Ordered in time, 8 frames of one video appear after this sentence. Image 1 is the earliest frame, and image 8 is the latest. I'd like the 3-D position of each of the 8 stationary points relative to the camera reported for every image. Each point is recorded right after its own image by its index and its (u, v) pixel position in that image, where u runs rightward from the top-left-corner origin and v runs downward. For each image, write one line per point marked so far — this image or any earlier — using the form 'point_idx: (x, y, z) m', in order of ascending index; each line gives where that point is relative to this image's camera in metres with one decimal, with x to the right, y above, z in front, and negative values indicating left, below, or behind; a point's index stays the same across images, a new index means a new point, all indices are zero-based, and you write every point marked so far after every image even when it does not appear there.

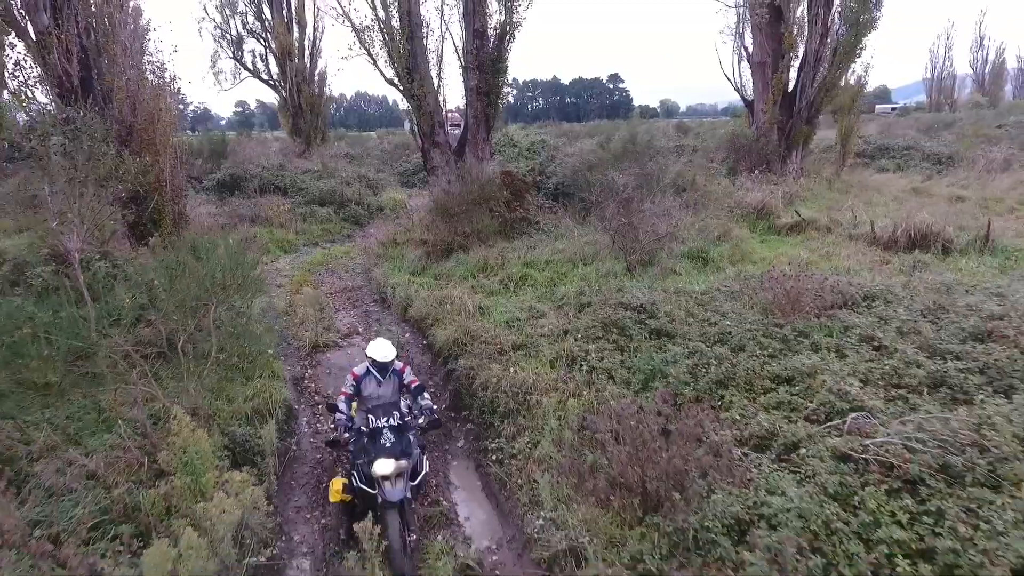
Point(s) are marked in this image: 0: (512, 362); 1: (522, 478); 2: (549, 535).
0: (0.0, -0.6, +4.4) m
1: (0.0, -1.1, +3.4) m
2: (+0.2, -1.2, +2.9) m
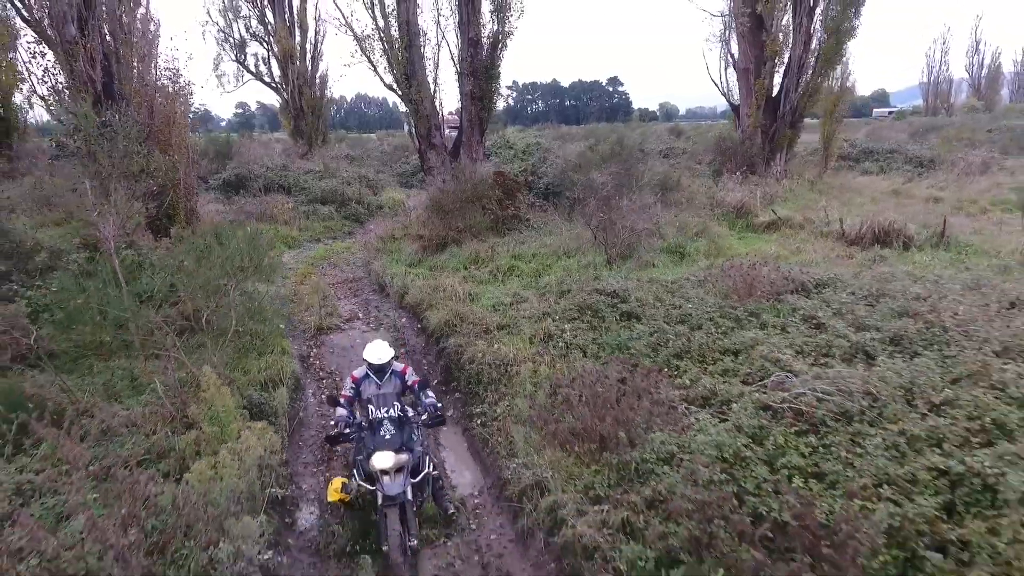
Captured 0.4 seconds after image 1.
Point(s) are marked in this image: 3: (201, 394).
0: (-0.1, -0.4, +4.9) m
1: (-0.1, -1.0, +3.9) m
2: (+0.1, -1.1, +3.4) m
3: (-2.0, -0.7, +3.8) m
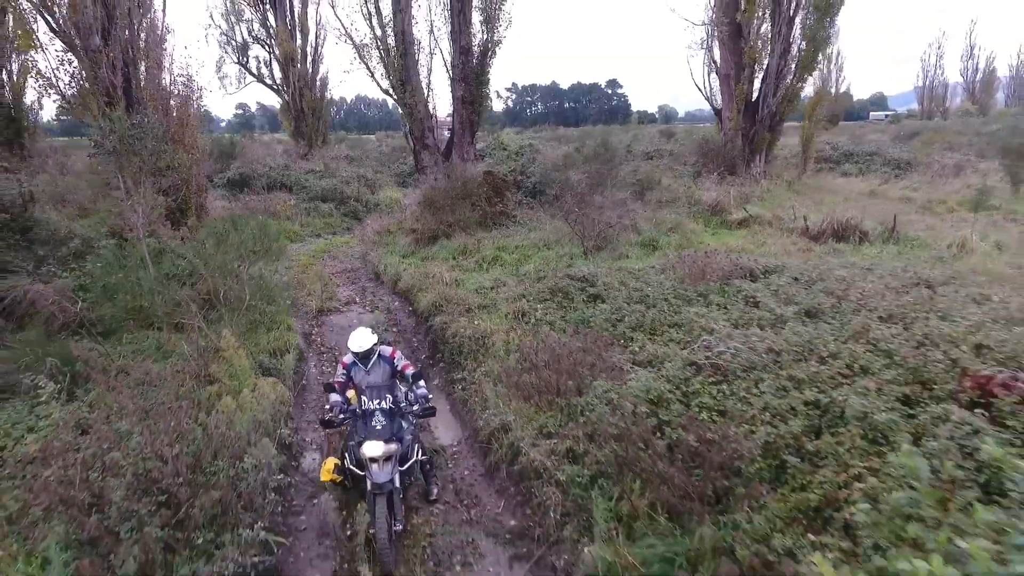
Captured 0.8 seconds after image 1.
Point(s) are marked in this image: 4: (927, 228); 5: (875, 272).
0: (-0.3, -0.3, +5.6) m
1: (-0.3, -0.8, +4.6) m
2: (-0.2, -0.9, +4.1) m
3: (-2.2, -0.5, +4.4) m
4: (+6.4, +0.9, +8.9) m
5: (+3.6, +0.2, +5.6) m
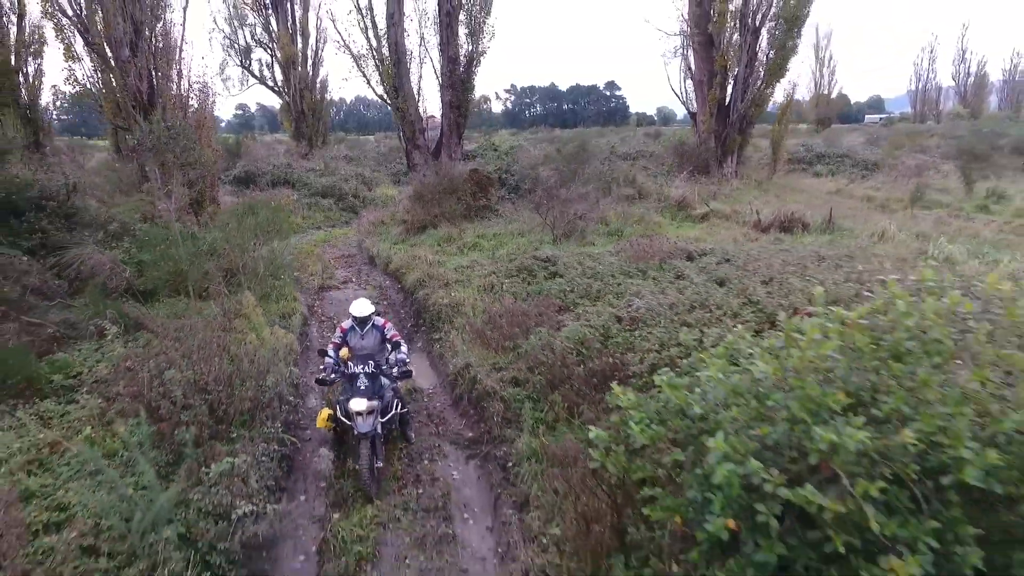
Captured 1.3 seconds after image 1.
0: (-0.7, 0.0, +6.6) m
1: (-0.6, -0.5, +5.6) m
2: (-0.5, -0.7, +5.1) m
3: (-2.6, -0.2, +5.5) m
4: (+6.1, +1.2, +9.9) m
5: (+3.2, +0.4, +6.7) m
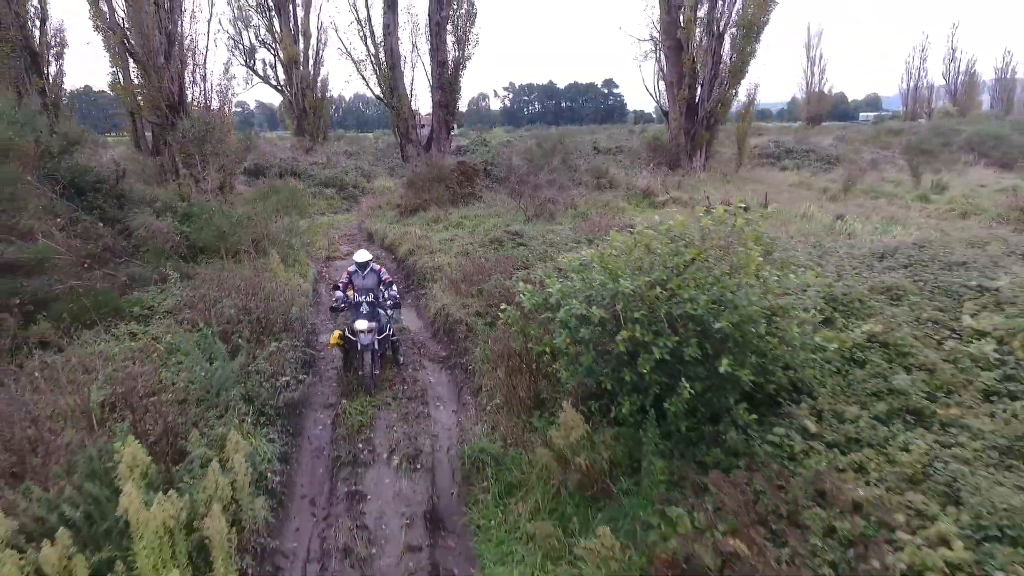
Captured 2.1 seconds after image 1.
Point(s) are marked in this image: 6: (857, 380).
0: (-1.1, +0.5, +8.1) m
1: (-1.0, -0.1, +7.1) m
2: (-0.9, -0.2, +6.6) m
3: (-3.0, +0.3, +7.0) m
4: (+5.7, +1.6, +11.4) m
5: (+2.8, +0.9, +8.2) m
6: (+2.2, -0.6, +3.7) m
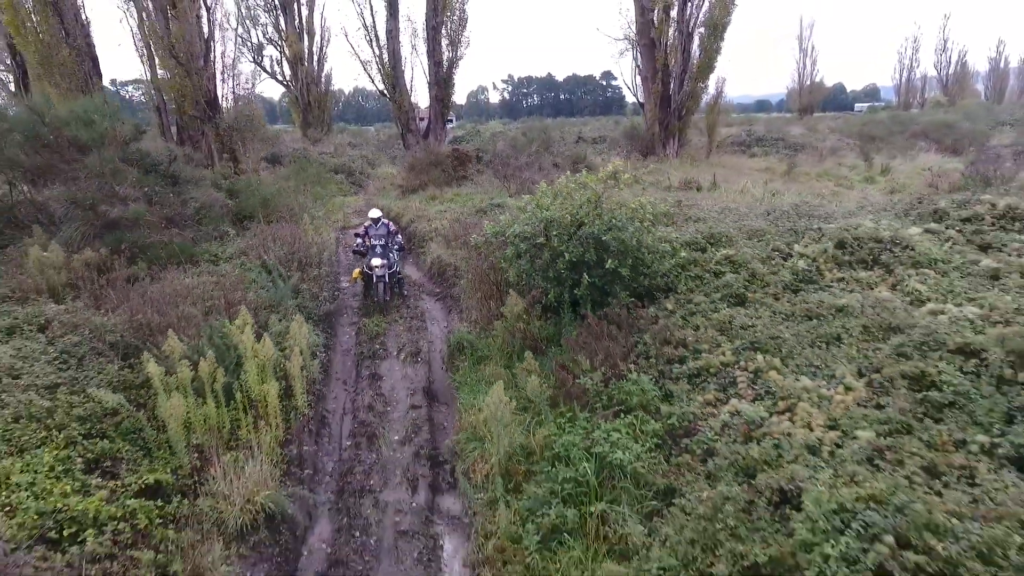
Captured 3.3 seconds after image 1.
0: (-1.4, +1.1, +10.0) m
1: (-1.3, +0.6, +9.0) m
2: (-1.2, +0.5, +8.5) m
3: (-3.3, +0.9, +8.9) m
4: (+5.4, +2.4, +13.3) m
5: (+2.5, +1.6, +10.0) m
6: (+1.9, +0.1, +5.6) m
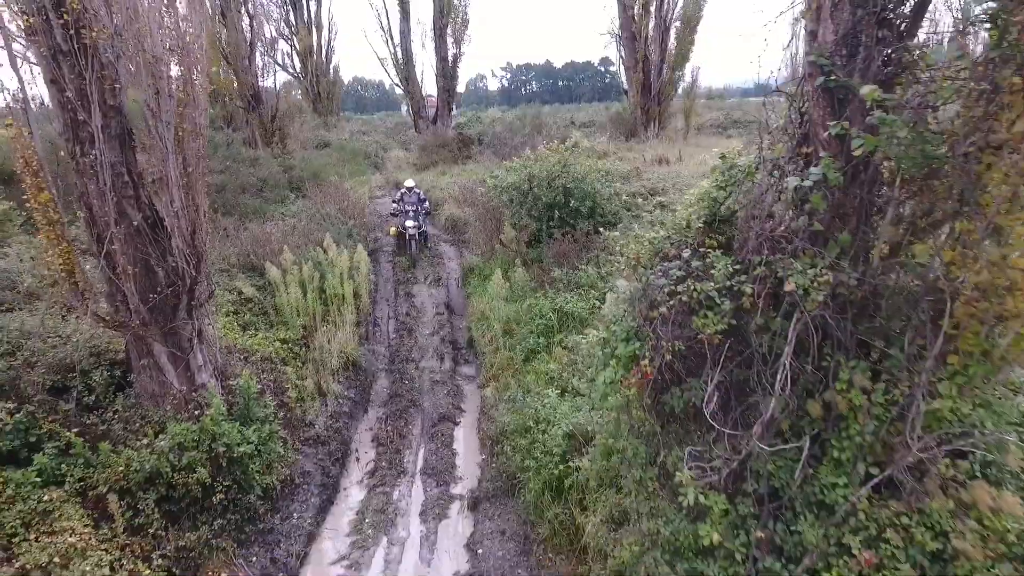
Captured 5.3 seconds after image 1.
0: (-1.5, +2.1, +12.4) m
1: (-1.4, +1.5, +11.4) m
2: (-1.3, +1.4, +10.9) m
3: (-3.3, +1.8, +11.3) m
4: (+5.3, +3.5, +15.7) m
5: (+2.4, +2.6, +12.4) m
6: (+1.9, +1.0, +8.0) m
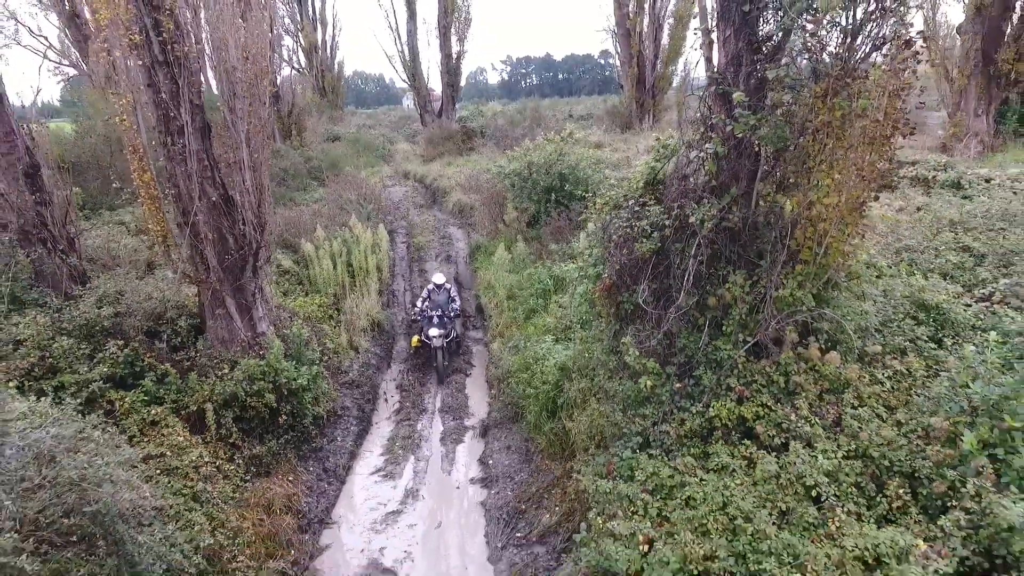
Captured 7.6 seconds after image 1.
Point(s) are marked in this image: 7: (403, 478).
0: (-1.4, +2.6, +13.5) m
1: (-1.4, +2.0, +12.5) m
2: (-1.2, +1.8, +12.0) m
3: (-3.3, +2.3, +12.3) m
4: (+5.4, +4.0, +16.7) m
5: (+2.5, +3.1, +13.5) m
6: (+1.9, +1.4, +9.1) m
7: (-1.1, -1.9, +5.6) m
